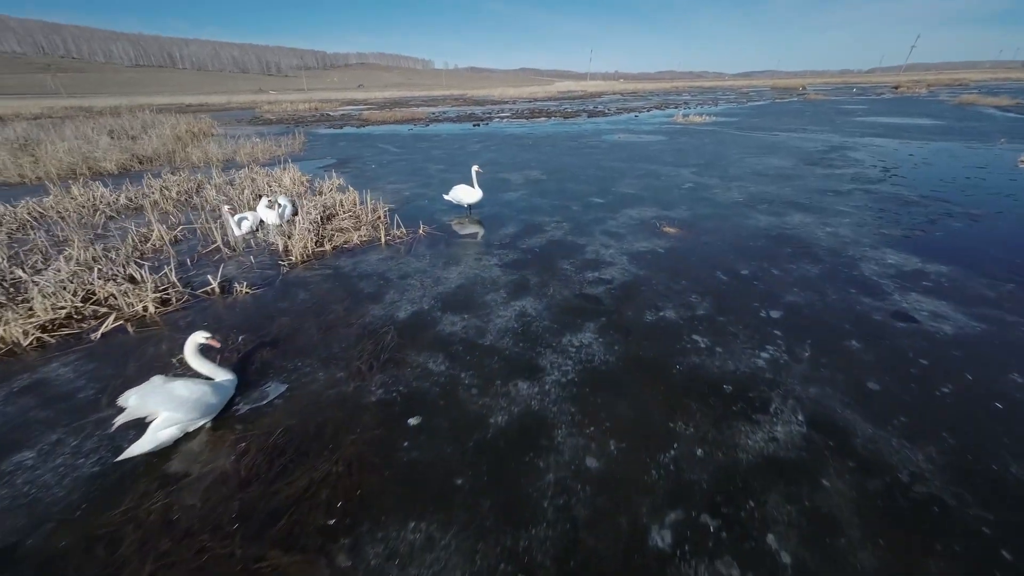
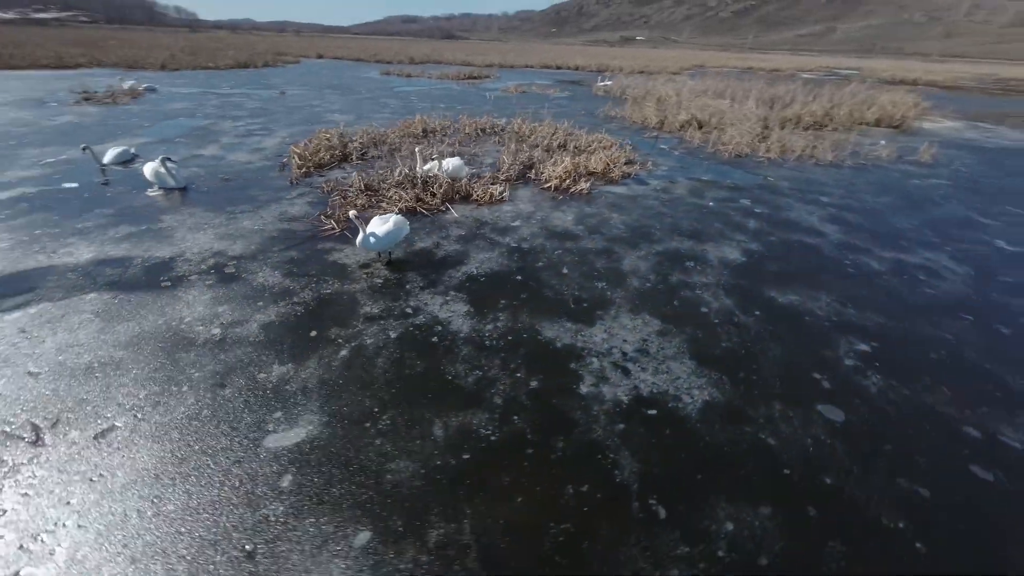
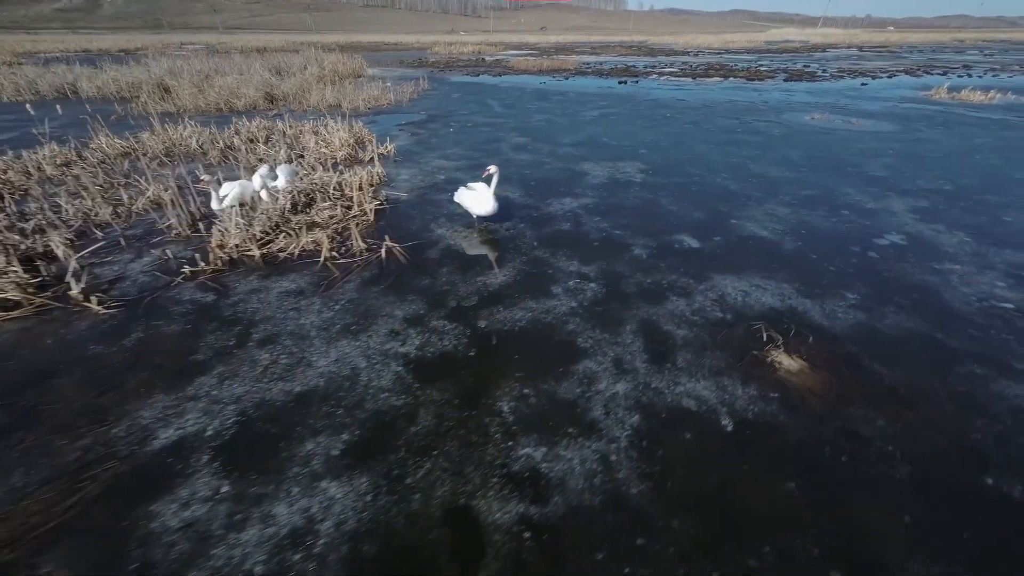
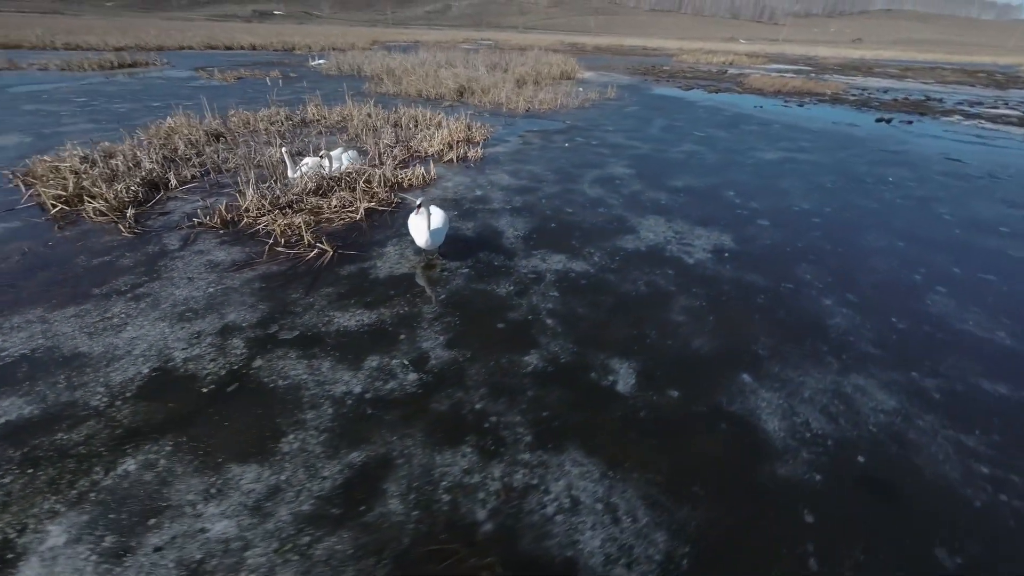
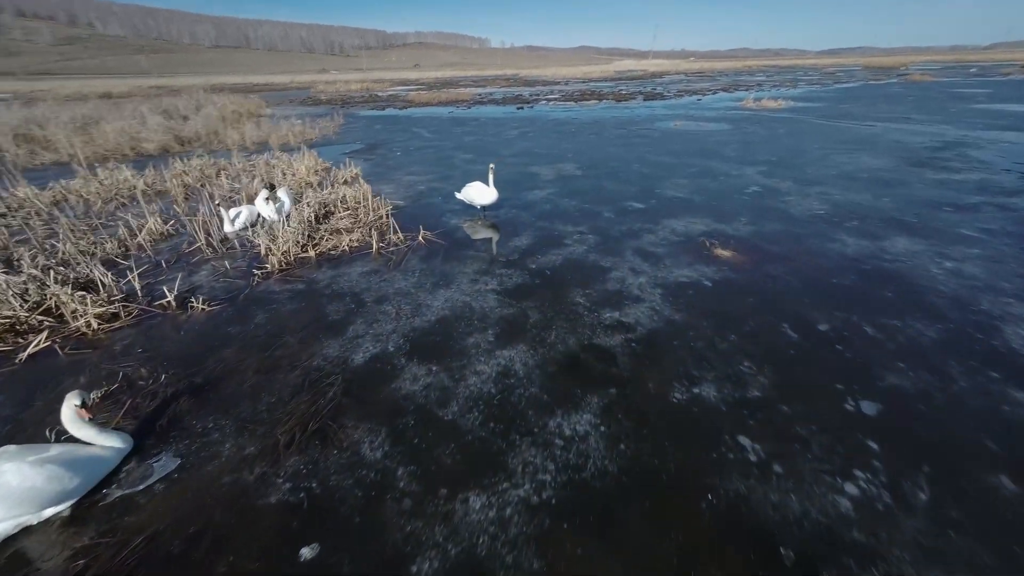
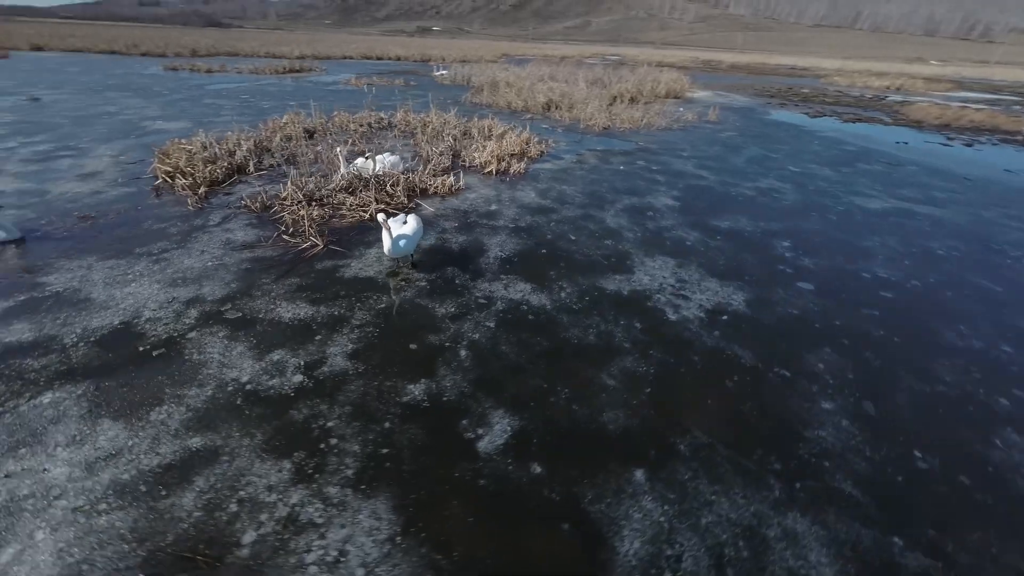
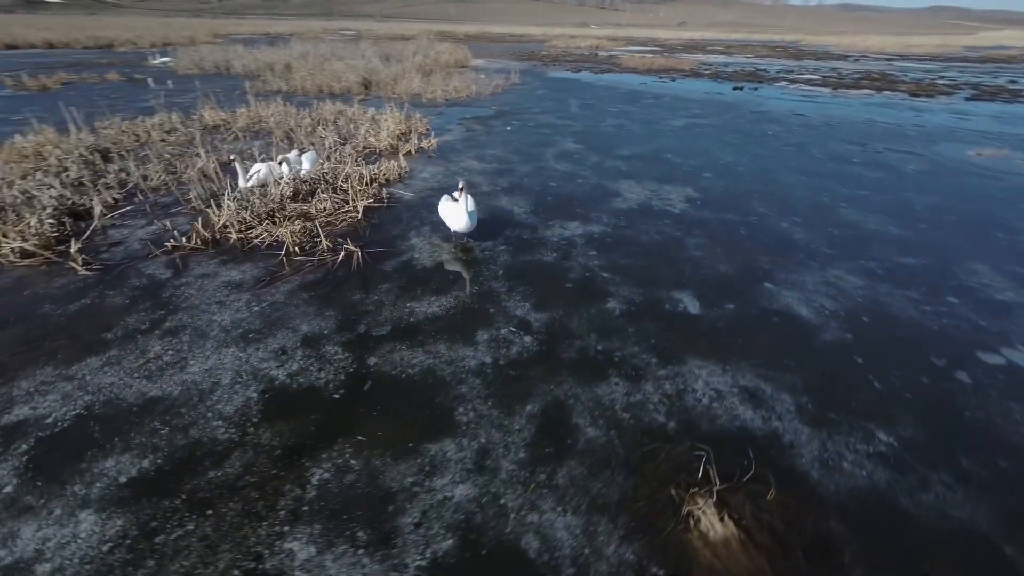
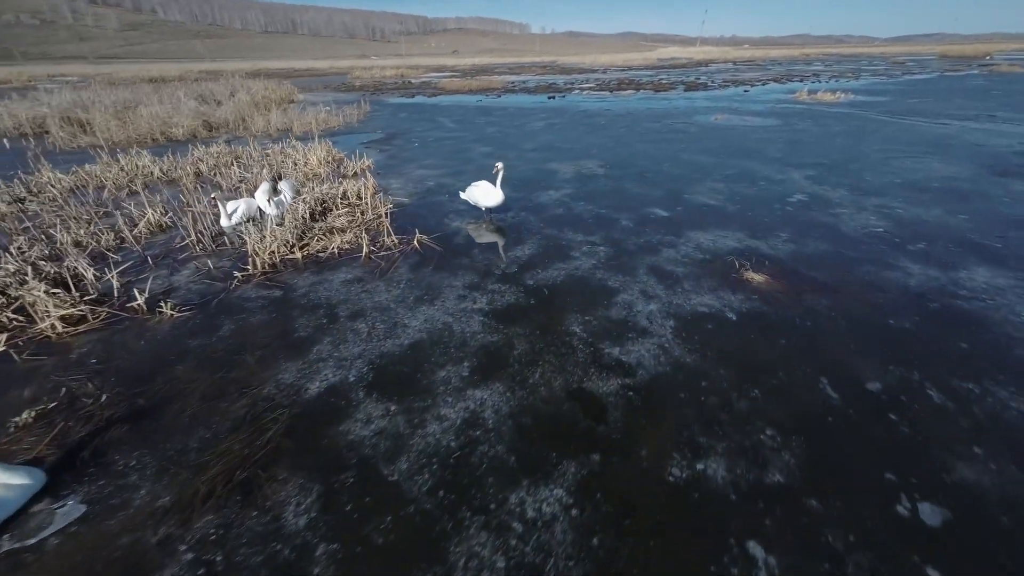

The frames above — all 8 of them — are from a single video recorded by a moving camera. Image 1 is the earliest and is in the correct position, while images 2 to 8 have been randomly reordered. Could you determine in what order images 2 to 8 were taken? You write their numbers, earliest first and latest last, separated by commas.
5, 8, 3, 7, 4, 6, 2
